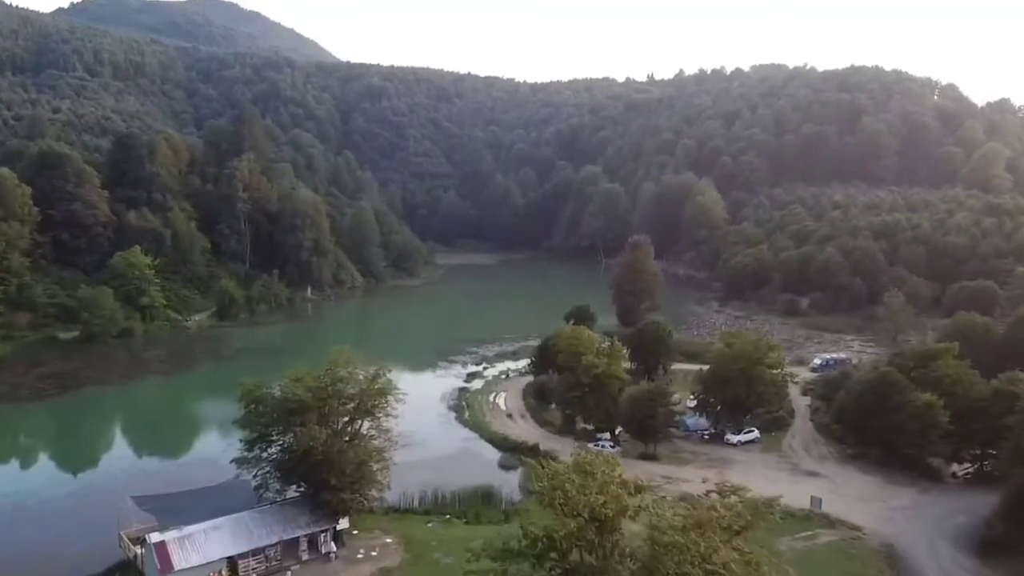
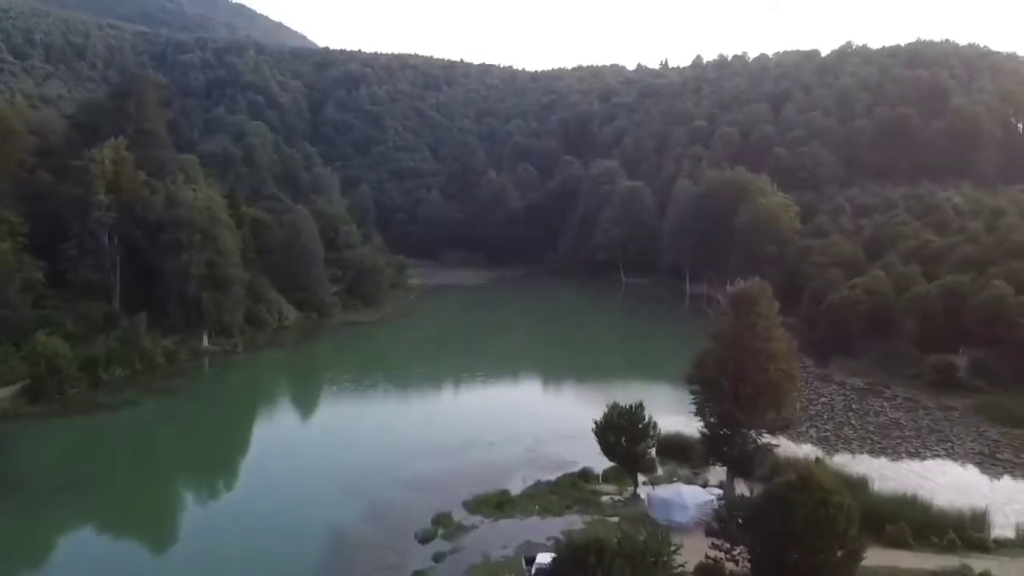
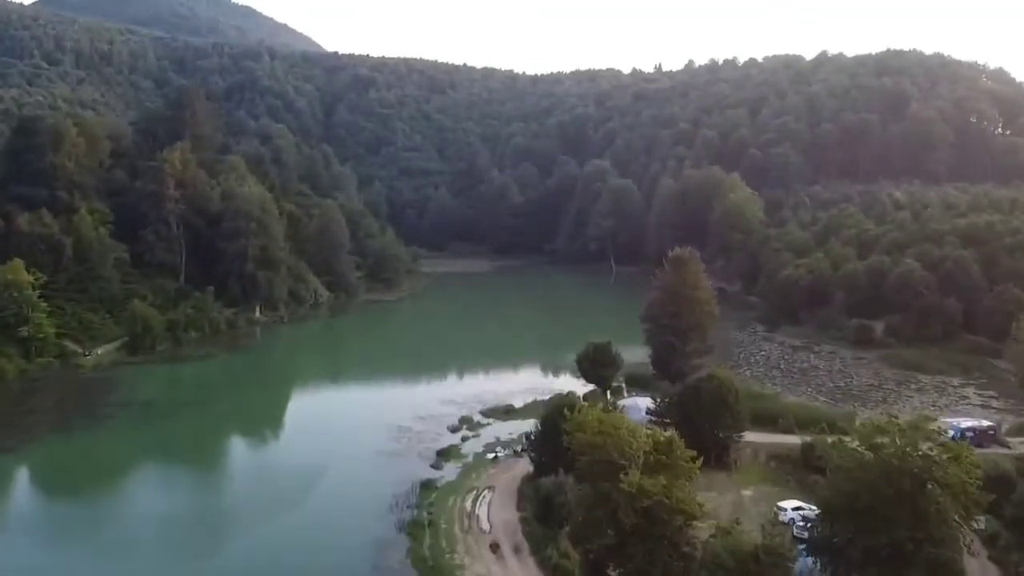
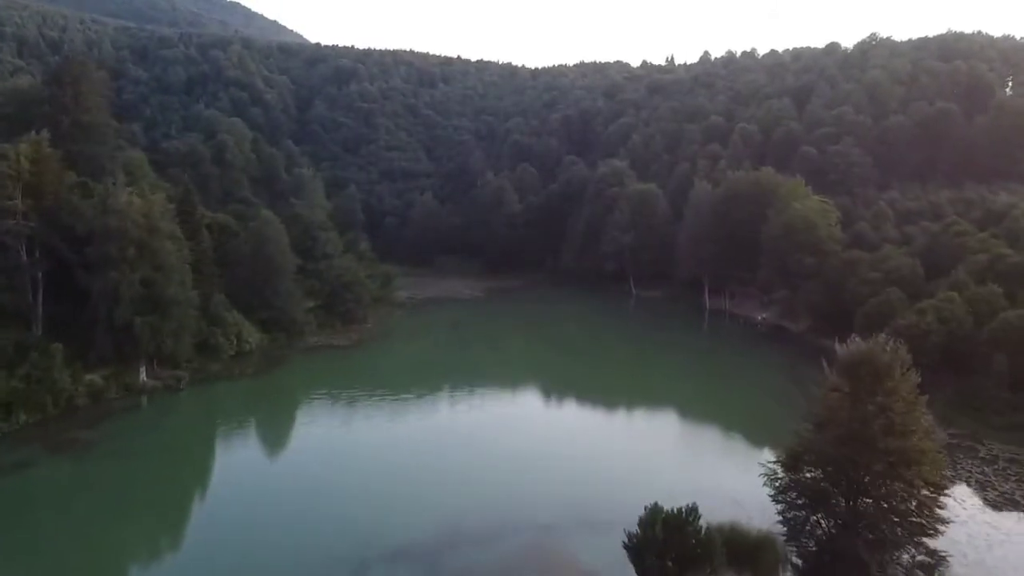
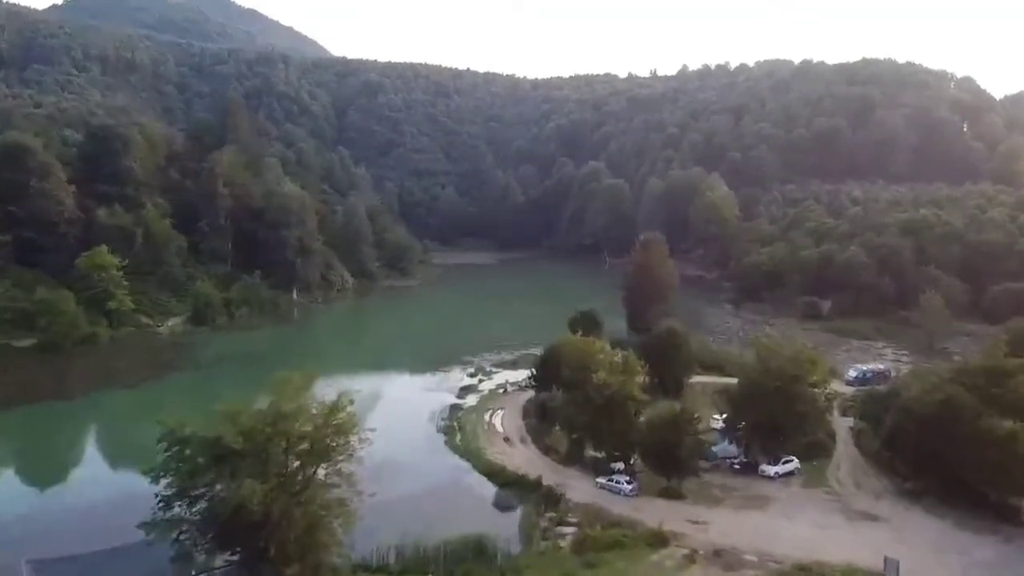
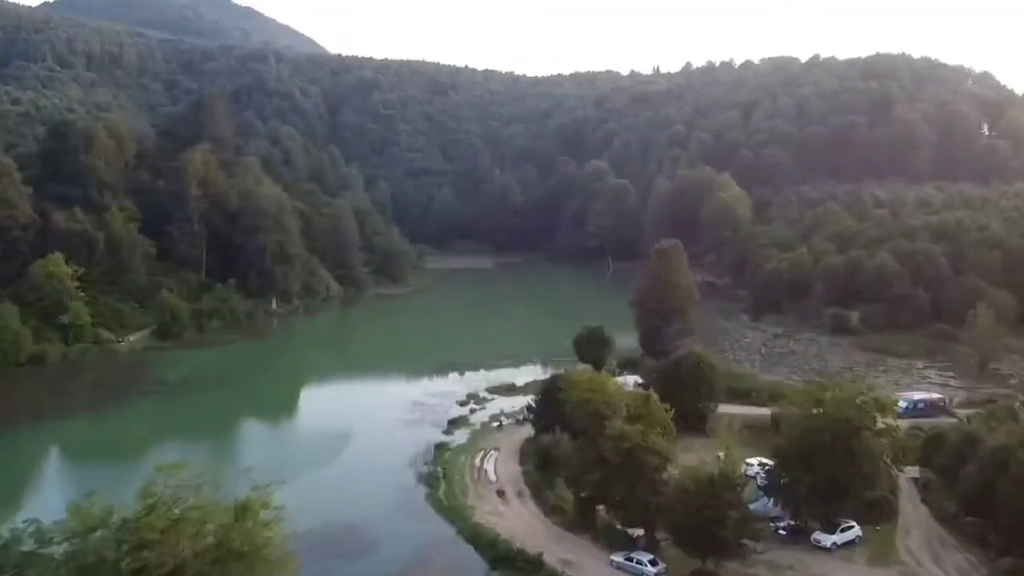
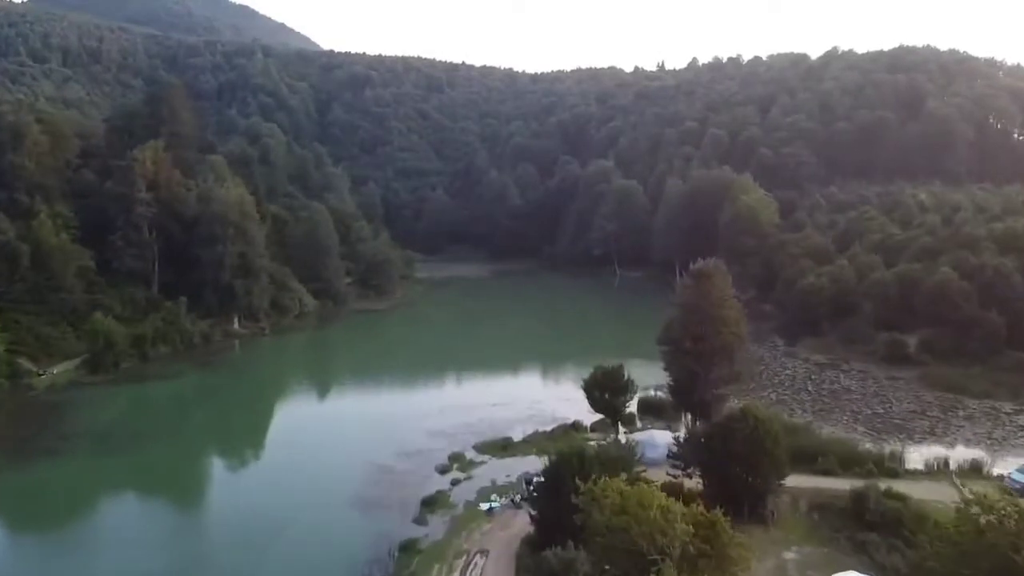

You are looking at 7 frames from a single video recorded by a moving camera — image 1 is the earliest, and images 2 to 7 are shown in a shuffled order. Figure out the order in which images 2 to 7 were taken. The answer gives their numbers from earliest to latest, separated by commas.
5, 6, 3, 7, 2, 4
